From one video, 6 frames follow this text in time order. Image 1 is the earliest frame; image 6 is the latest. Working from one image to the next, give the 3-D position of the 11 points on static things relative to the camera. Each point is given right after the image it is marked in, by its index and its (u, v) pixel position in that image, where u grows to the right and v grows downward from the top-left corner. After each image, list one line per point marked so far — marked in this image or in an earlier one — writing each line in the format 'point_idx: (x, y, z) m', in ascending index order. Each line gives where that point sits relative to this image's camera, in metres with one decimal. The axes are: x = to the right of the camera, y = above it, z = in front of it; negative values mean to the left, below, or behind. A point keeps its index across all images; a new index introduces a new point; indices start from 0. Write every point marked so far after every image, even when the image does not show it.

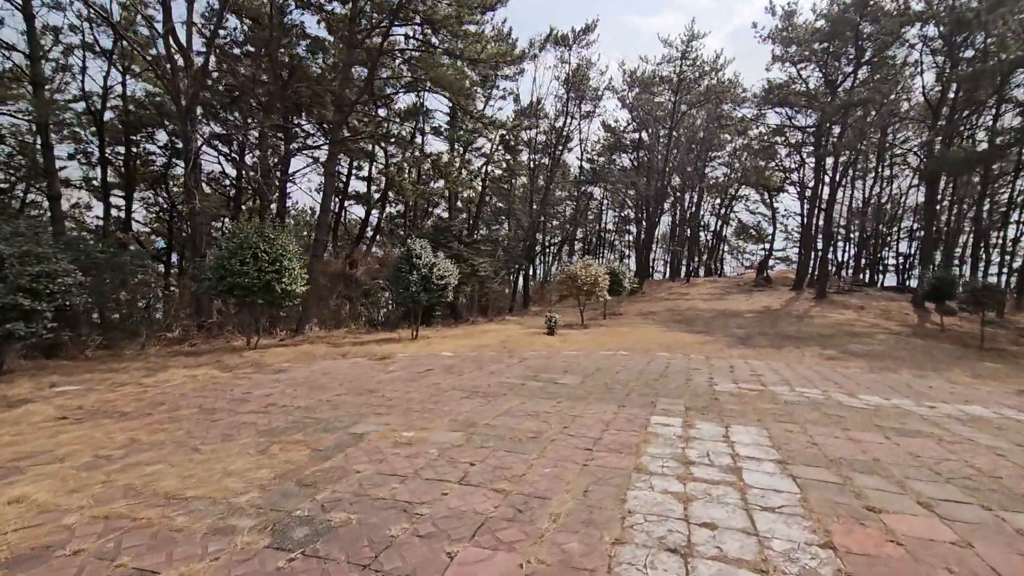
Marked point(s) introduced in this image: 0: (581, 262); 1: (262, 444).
0: (+2.1, +0.8, +15.3) m
1: (-1.7, -1.1, +3.5) m
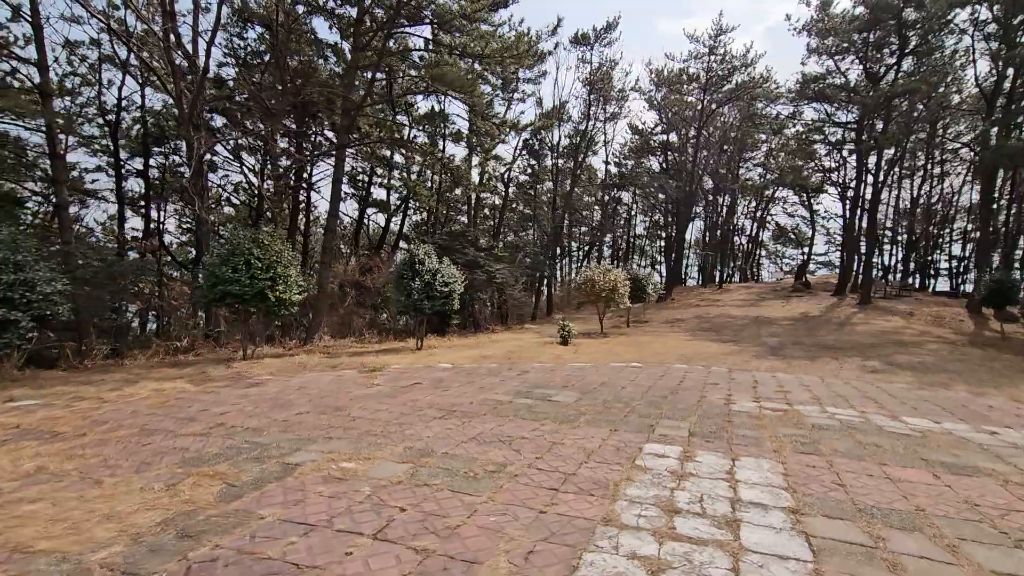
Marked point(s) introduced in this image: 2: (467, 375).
0: (+2.5, +0.6, +14.6) m
1: (-2.0, -1.1, +3.1) m
2: (-0.6, -1.2, +7.0) m
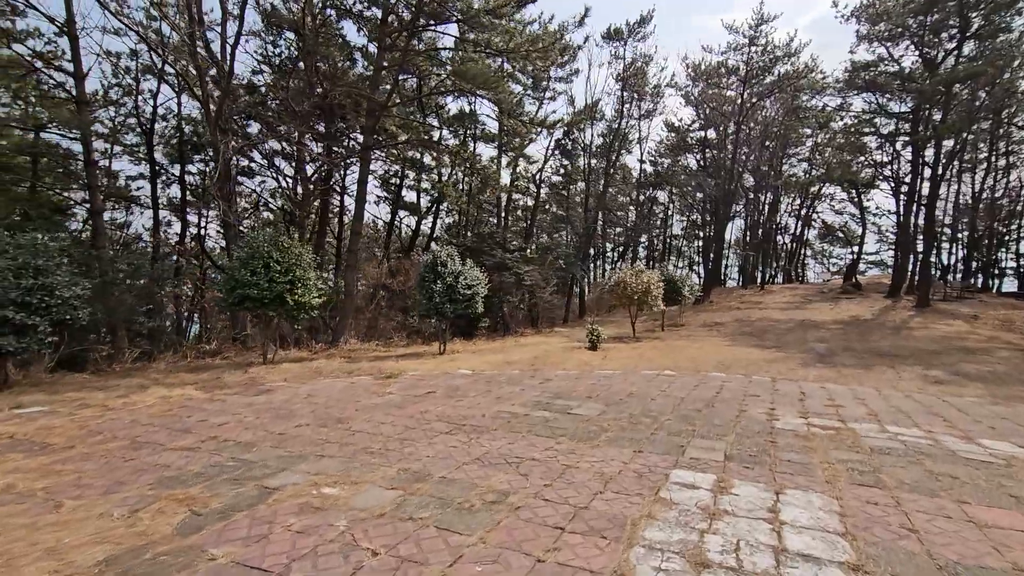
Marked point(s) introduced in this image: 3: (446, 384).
0: (+3.3, +0.5, +14.0) m
1: (-2.0, -1.2, +2.8) m
2: (-0.3, -1.3, +6.7) m
3: (-0.9, -1.2, +6.6) m
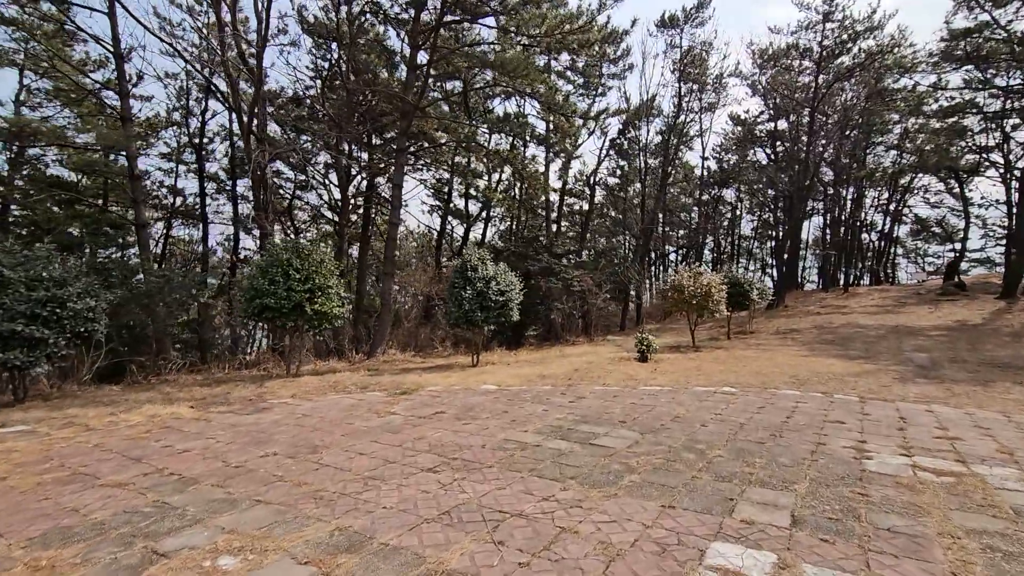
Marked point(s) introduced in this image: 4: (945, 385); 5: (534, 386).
0: (+4.5, +0.4, +12.7) m
1: (-2.2, -1.2, +2.2) m
2: (0.0, -1.3, +5.8) m
3: (-0.6, -1.3, +5.8) m
4: (+6.2, -1.4, +7.2) m
5: (+0.3, -1.3, +6.8) m
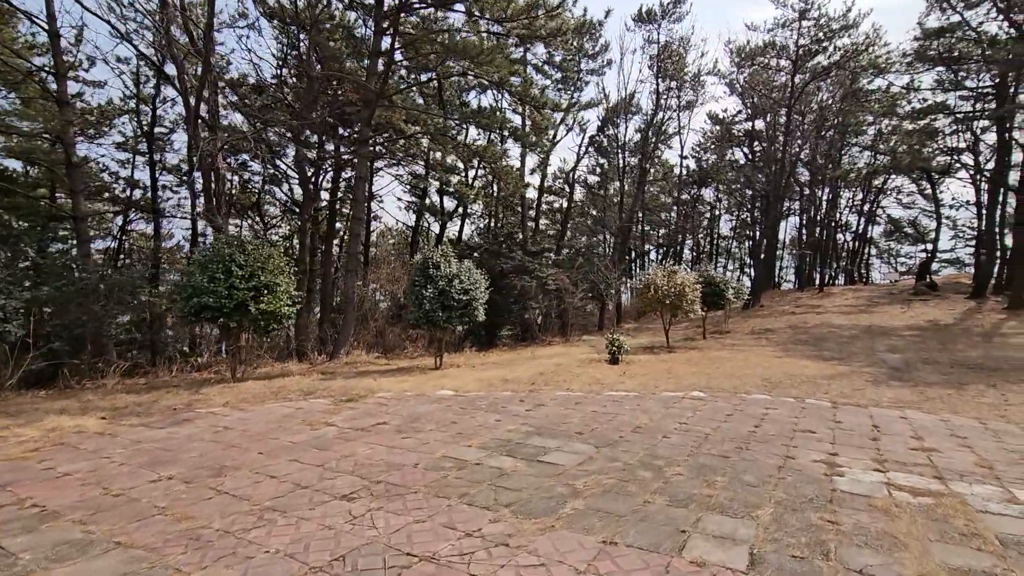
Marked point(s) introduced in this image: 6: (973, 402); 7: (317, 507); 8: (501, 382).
0: (+3.7, +0.5, +12.4) m
1: (-2.6, -1.2, +1.7) m
2: (-0.6, -1.3, +5.4) m
3: (-1.1, -1.3, +5.4) m
4: (+5.6, -1.4, +7.0) m
5: (-0.2, -1.3, +6.4) m
6: (+5.7, -1.4, +6.2) m
7: (-1.1, -1.2, +2.8) m
8: (-0.1, -1.3, +7.2) m
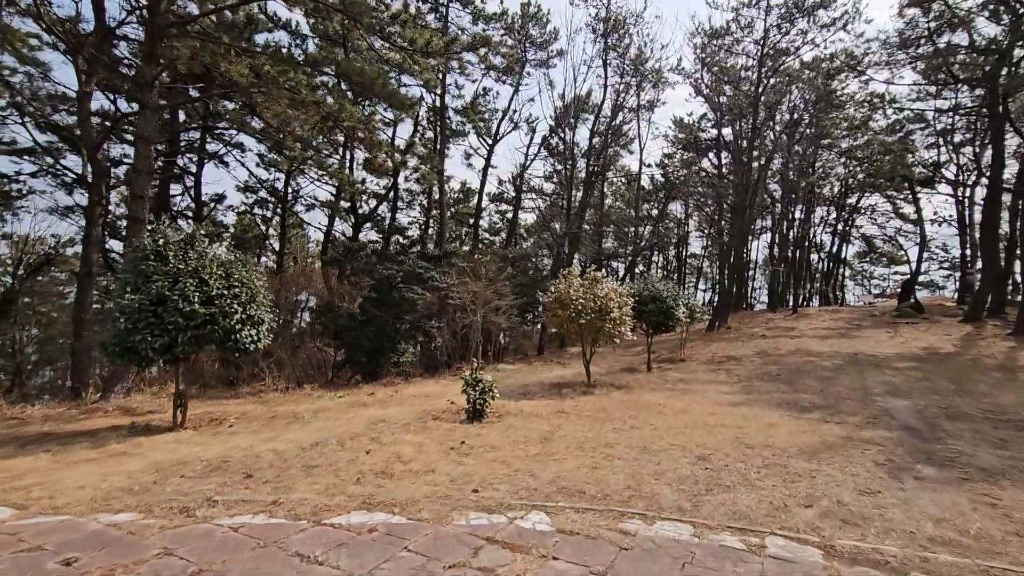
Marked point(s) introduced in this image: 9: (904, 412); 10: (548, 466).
0: (+1.3, +0.2, +9.2) m
1: (-4.6, -1.0, -1.9) m
2: (-2.7, -1.2, +1.9) m
3: (-3.2, -1.2, +1.9) m
4: (+3.4, -1.5, +3.7) m
5: (-2.4, -1.3, +2.9) m
6: (+3.5, -1.5, +3.0) m
7: (-3.1, -1.0, -0.7) m
8: (-2.3, -1.3, +3.7) m
9: (+5.0, -1.6, +6.4) m
10: (+0.3, -1.4, +4.1) m
